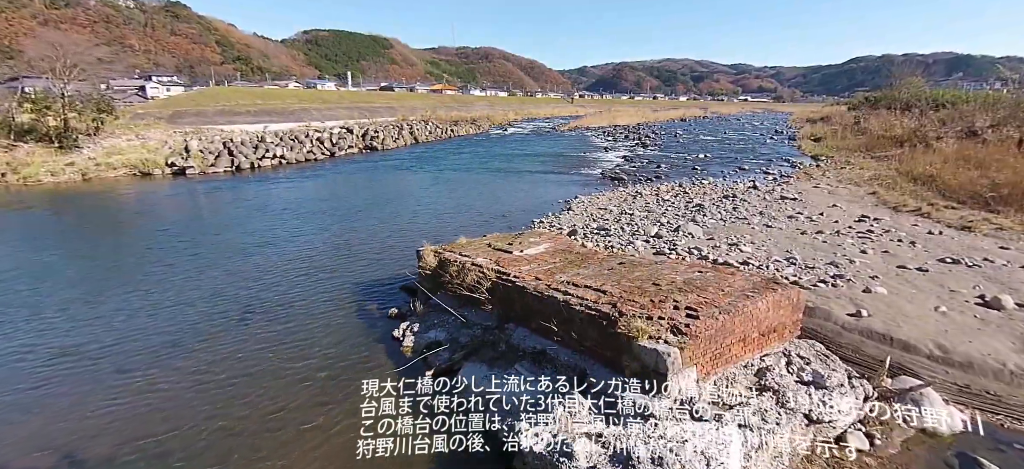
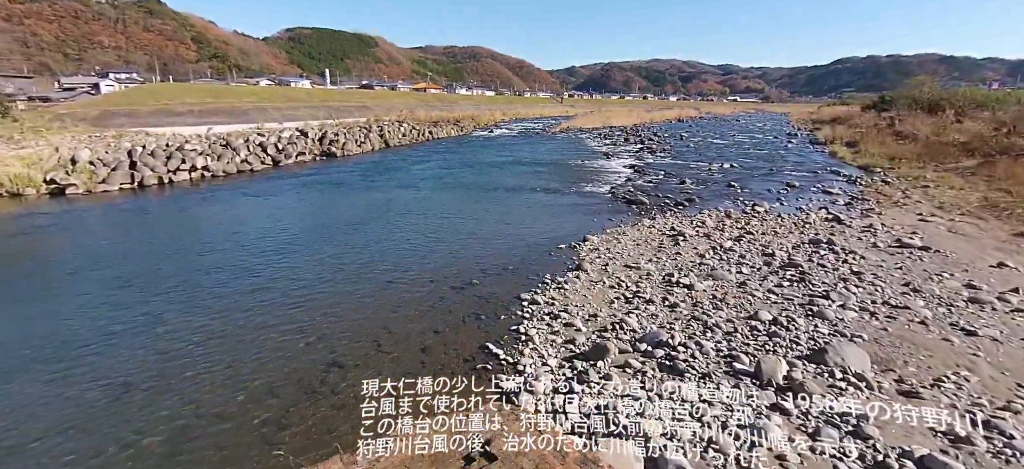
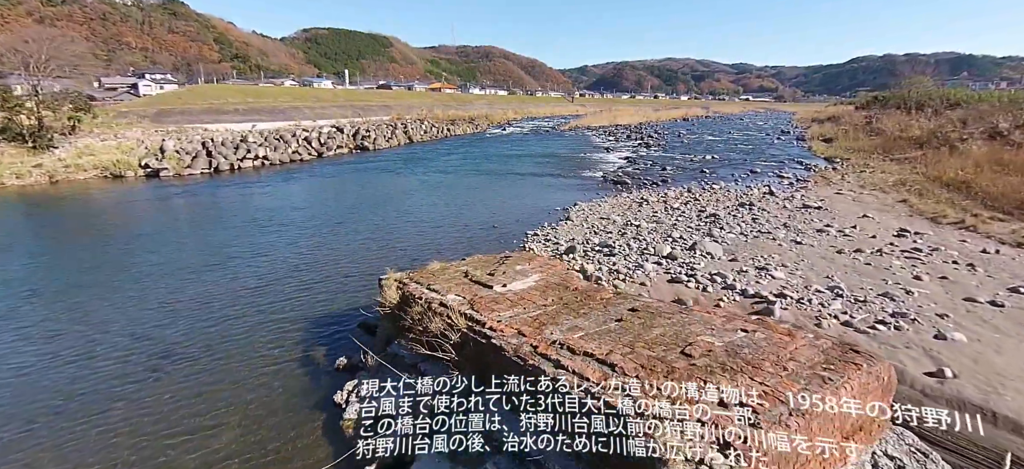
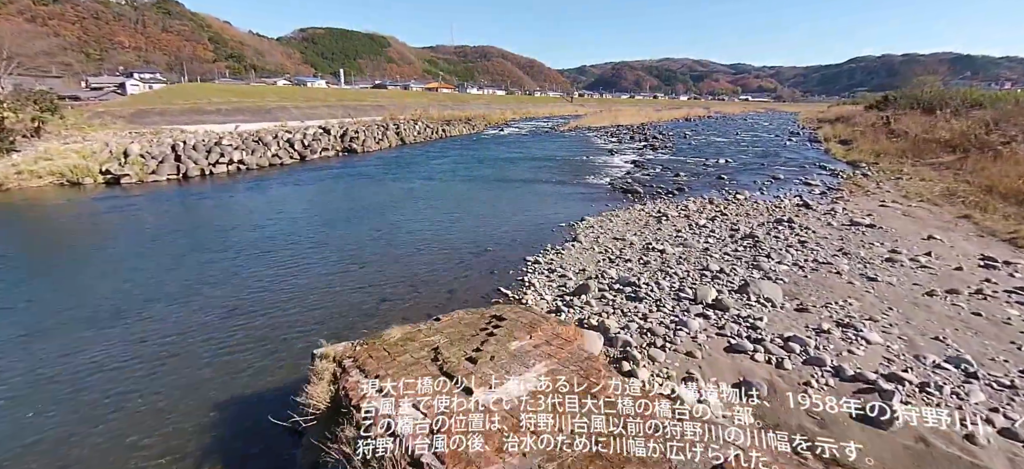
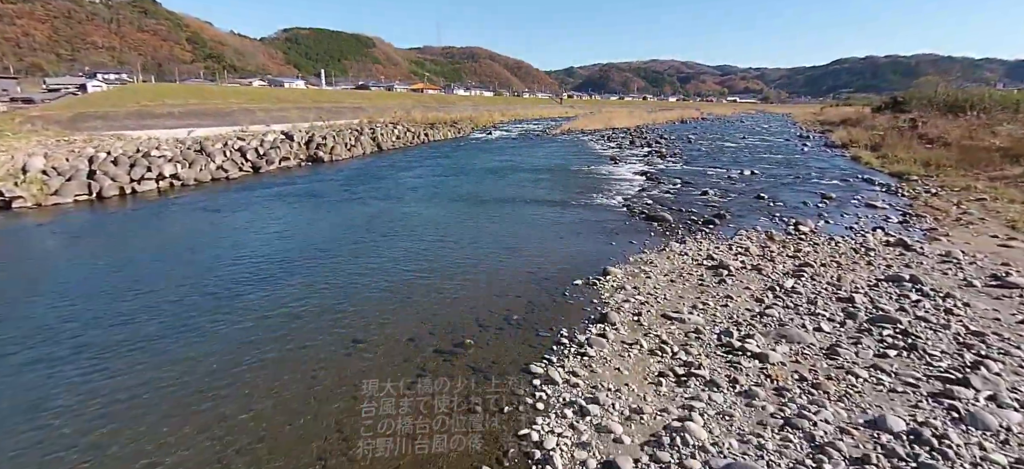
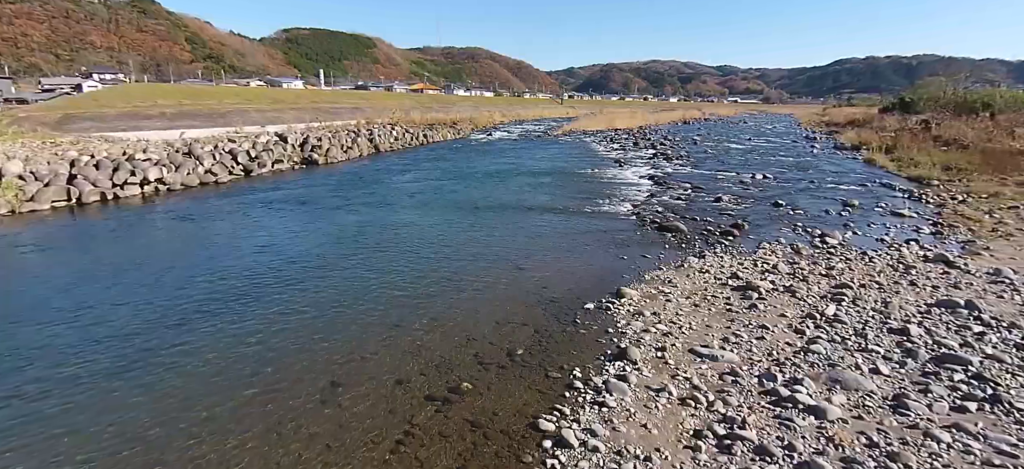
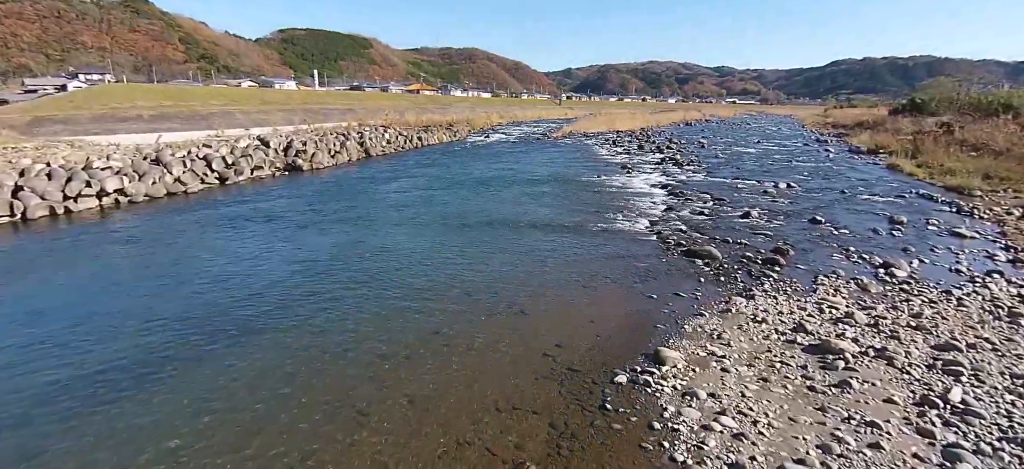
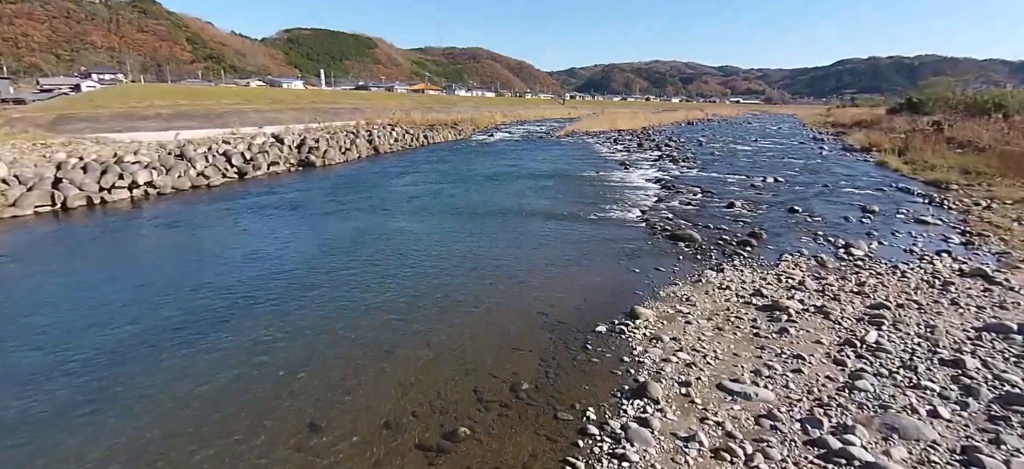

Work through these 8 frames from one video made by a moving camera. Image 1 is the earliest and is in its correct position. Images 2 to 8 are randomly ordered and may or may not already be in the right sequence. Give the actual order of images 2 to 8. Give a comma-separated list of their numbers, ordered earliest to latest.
3, 4, 2, 5, 6, 8, 7
